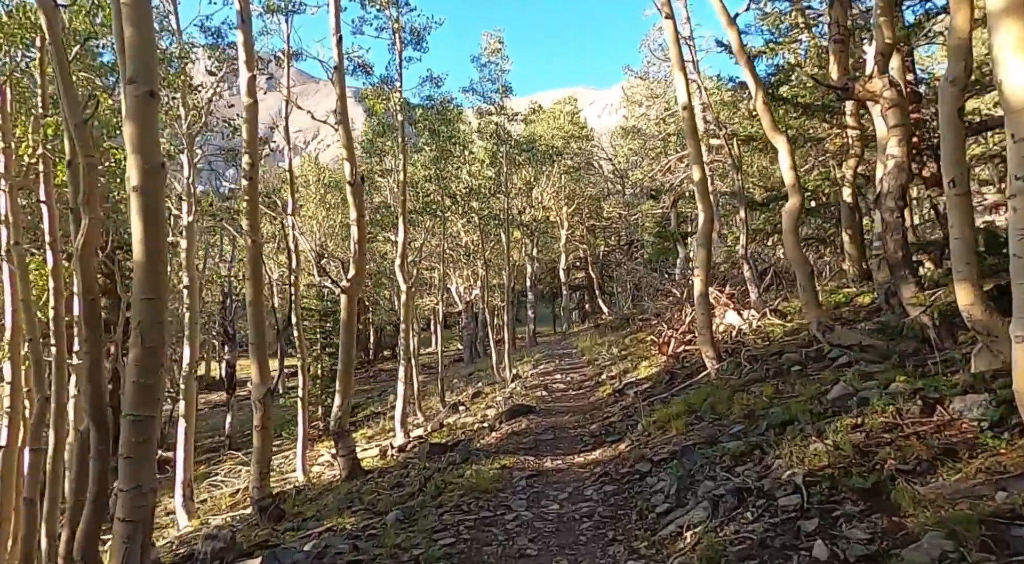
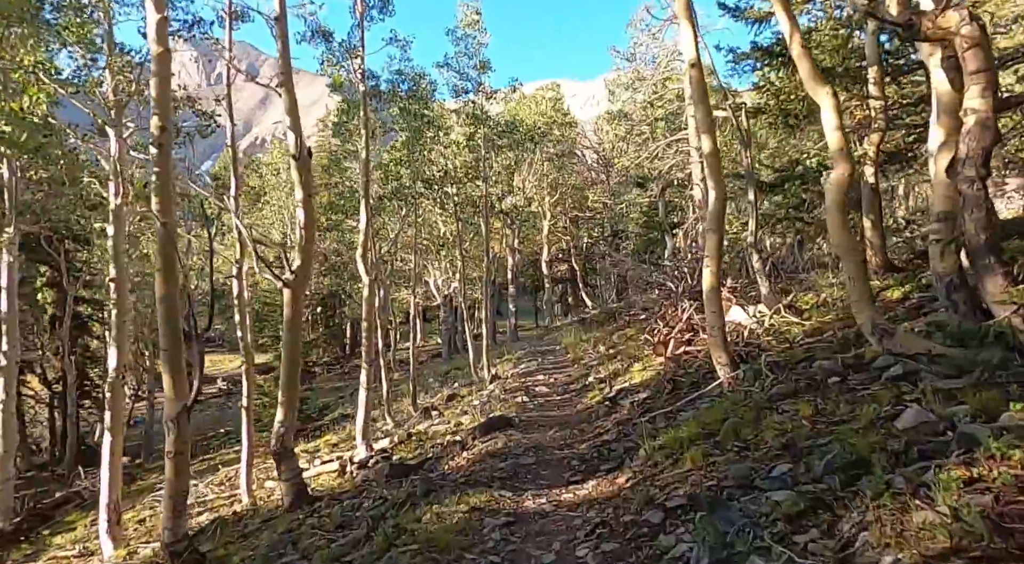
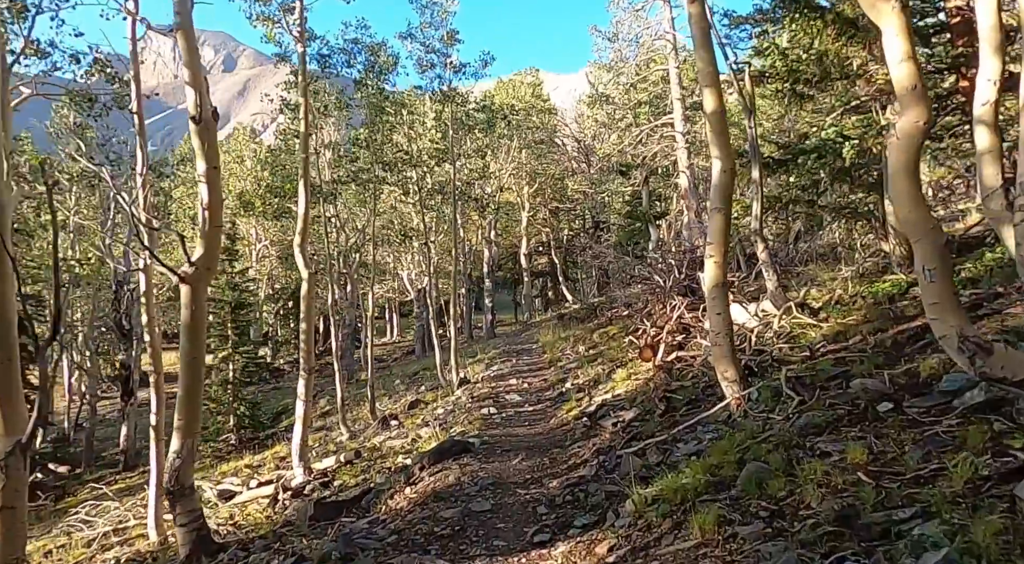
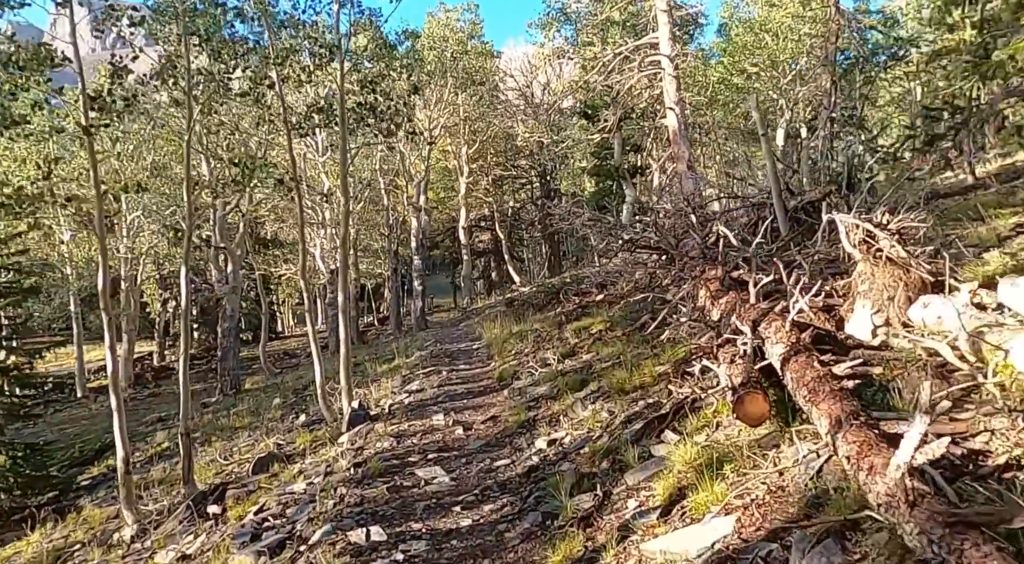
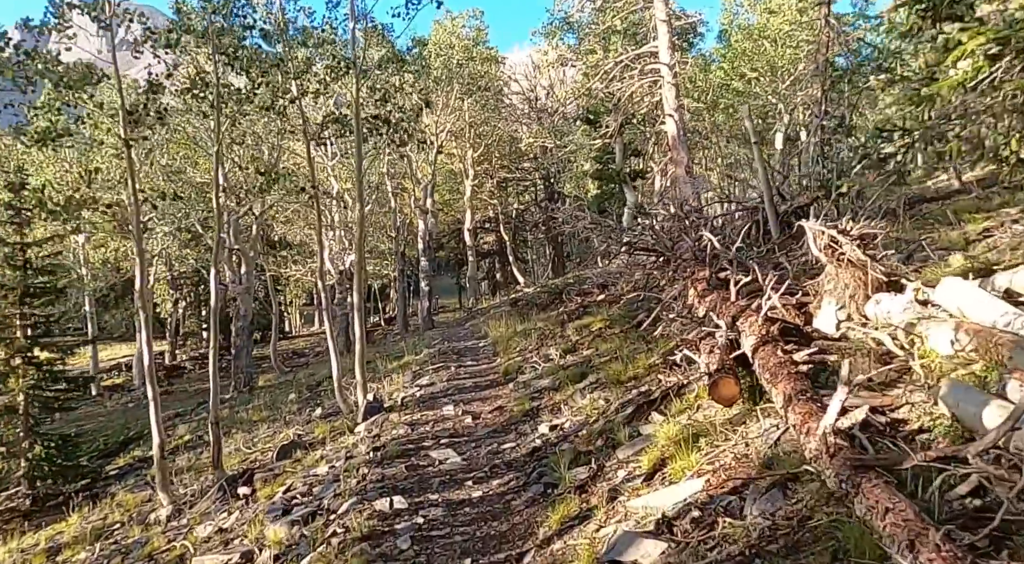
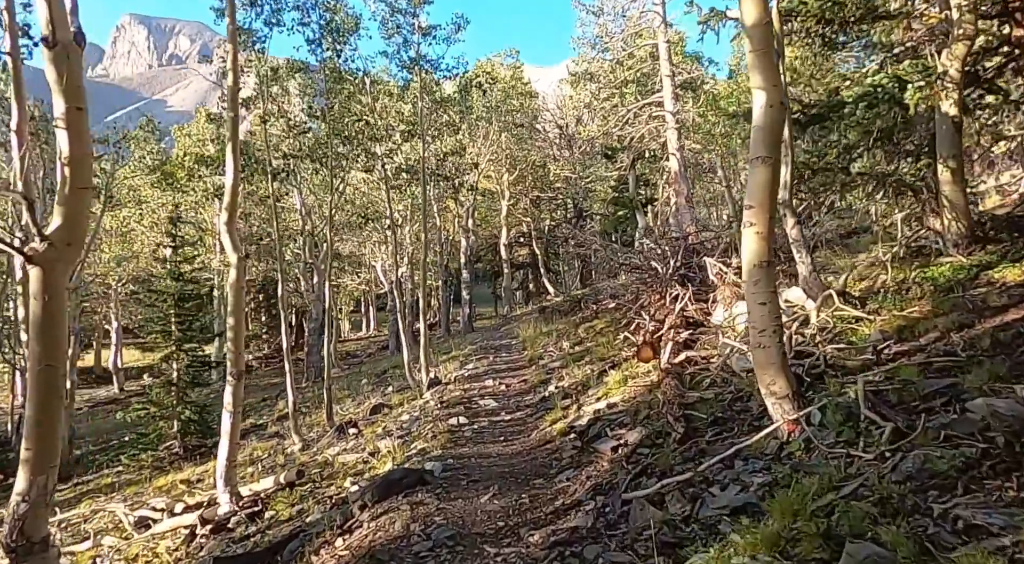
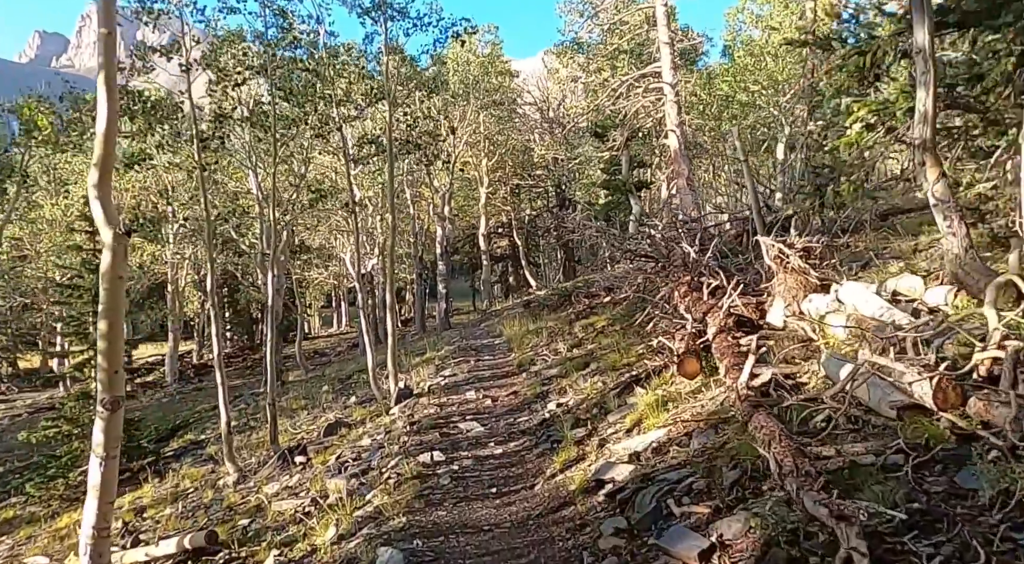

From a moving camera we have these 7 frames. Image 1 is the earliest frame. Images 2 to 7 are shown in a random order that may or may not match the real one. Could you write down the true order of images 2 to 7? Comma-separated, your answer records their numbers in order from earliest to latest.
2, 3, 6, 7, 5, 4
